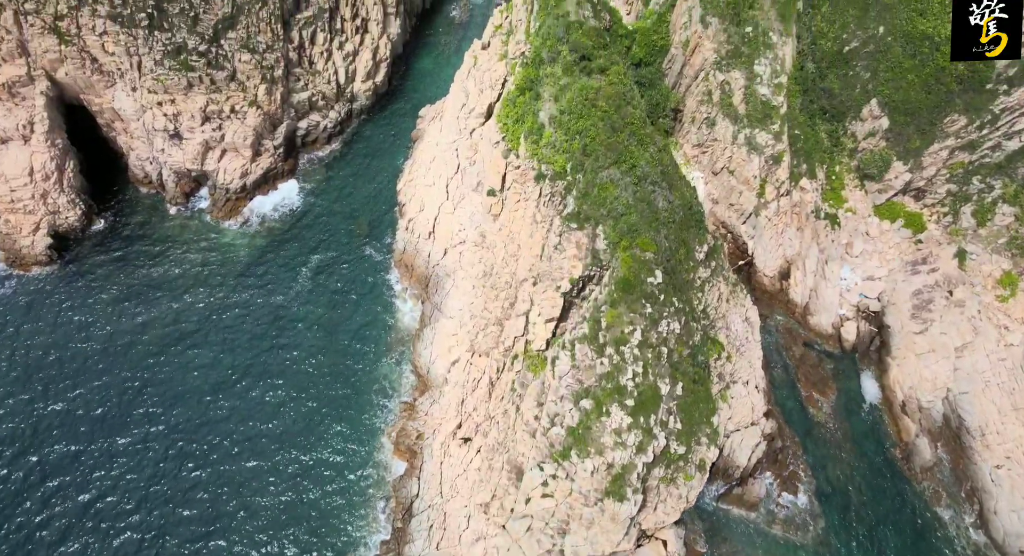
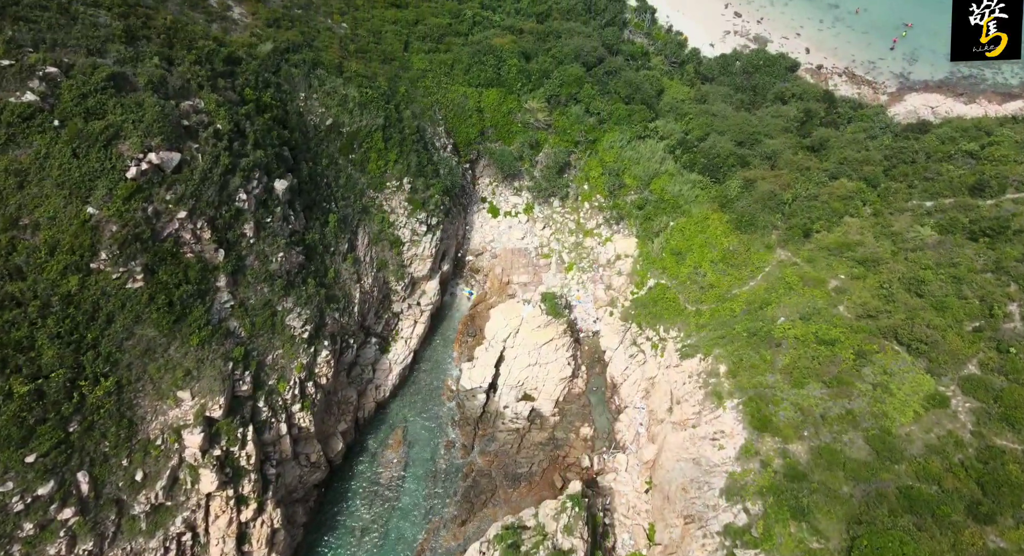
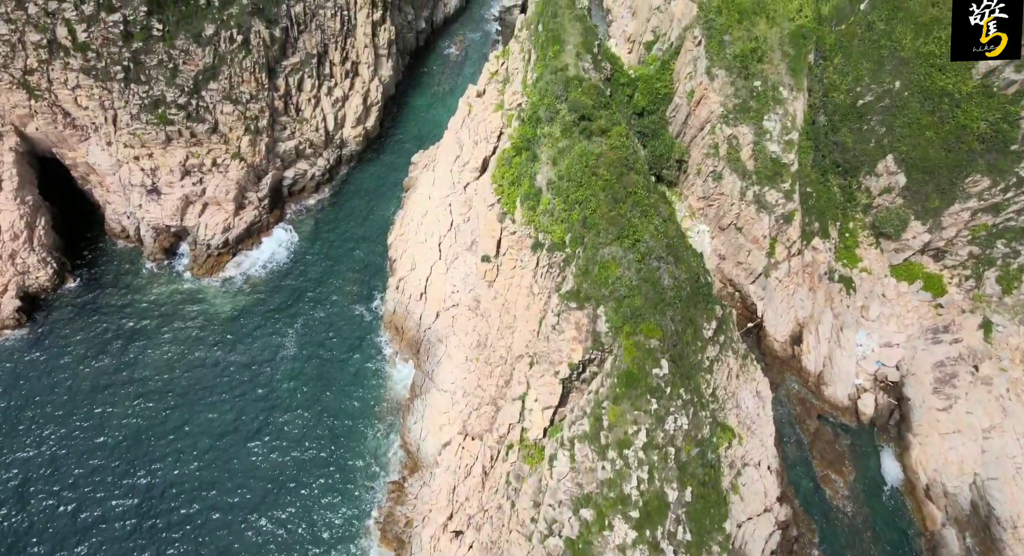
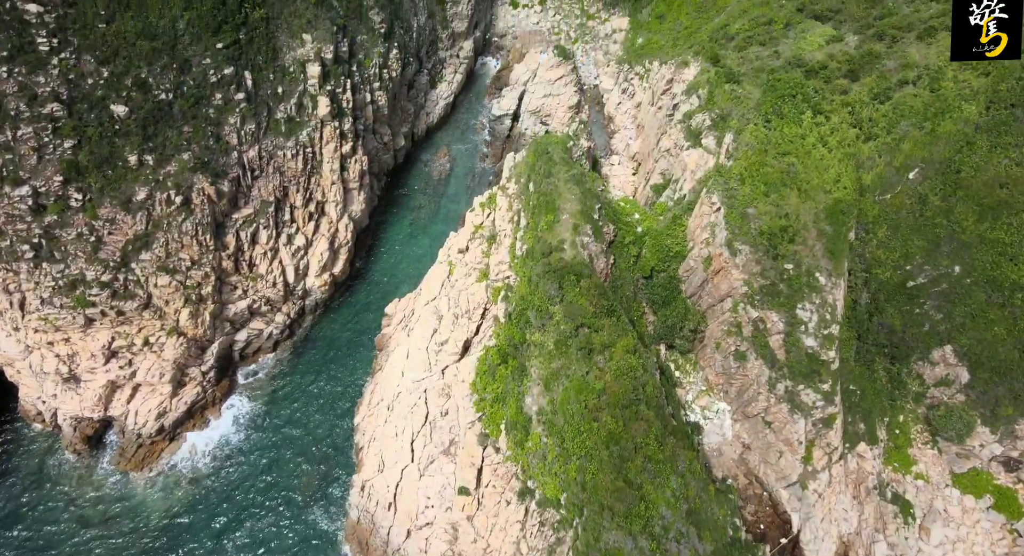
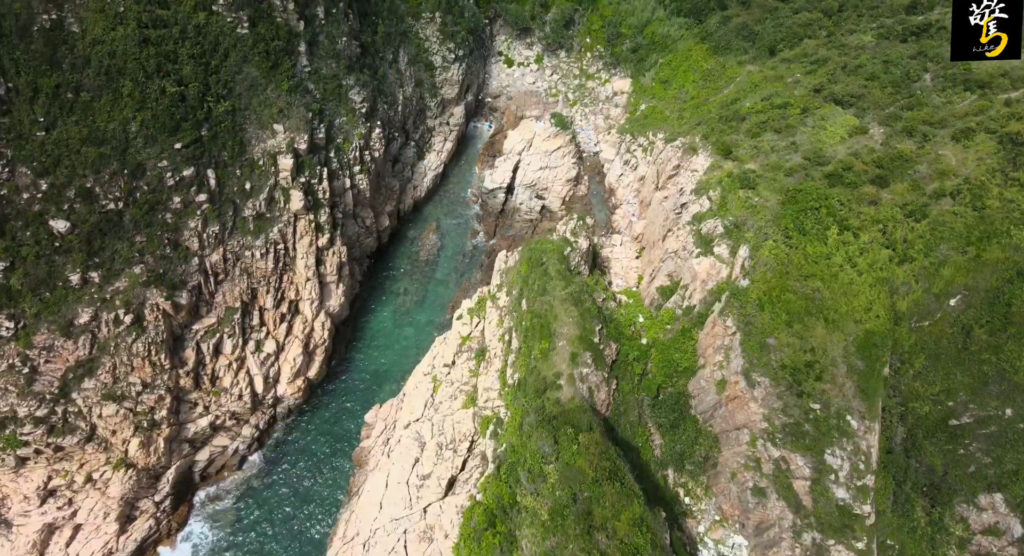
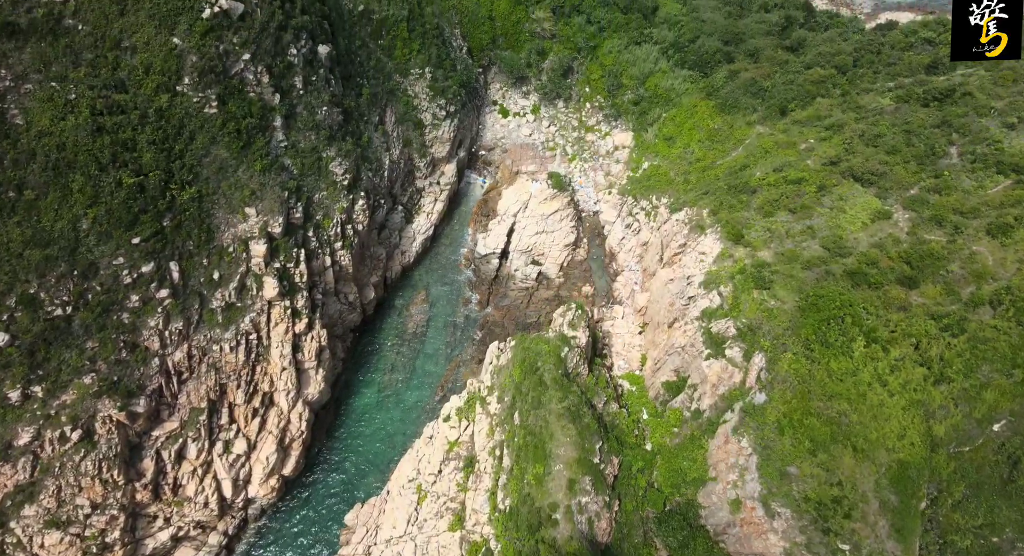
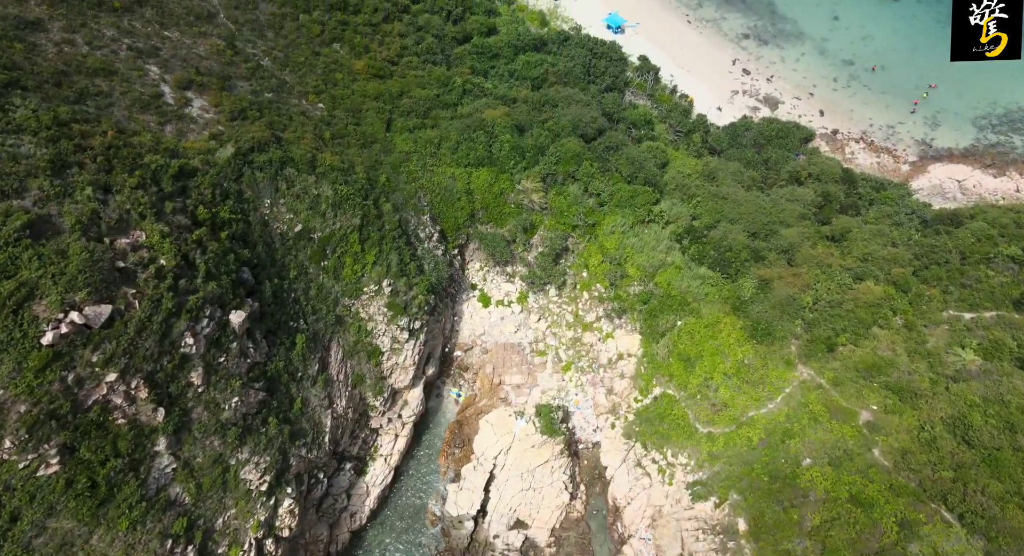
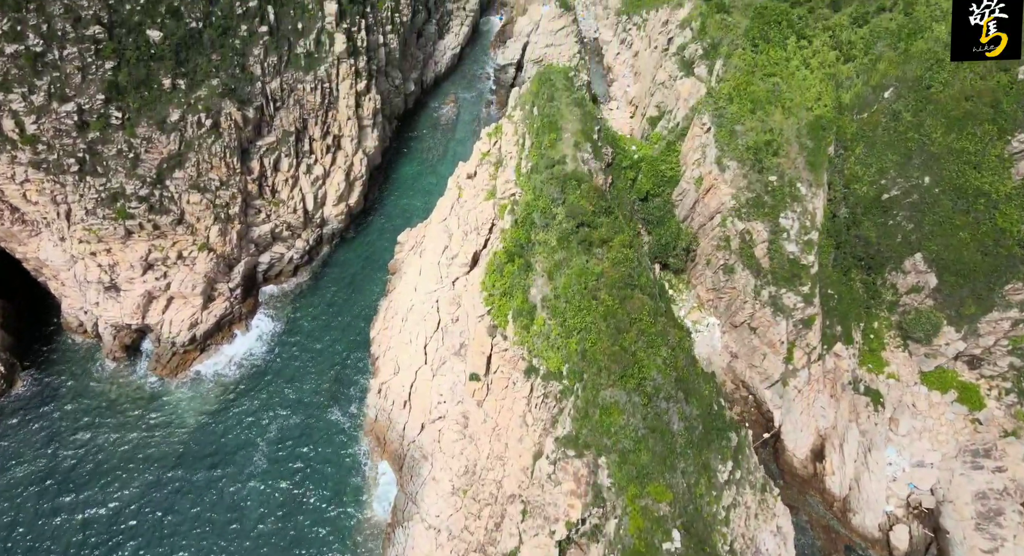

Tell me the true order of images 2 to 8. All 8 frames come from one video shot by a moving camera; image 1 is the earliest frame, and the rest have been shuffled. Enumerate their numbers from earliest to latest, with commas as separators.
3, 8, 4, 5, 6, 2, 7
